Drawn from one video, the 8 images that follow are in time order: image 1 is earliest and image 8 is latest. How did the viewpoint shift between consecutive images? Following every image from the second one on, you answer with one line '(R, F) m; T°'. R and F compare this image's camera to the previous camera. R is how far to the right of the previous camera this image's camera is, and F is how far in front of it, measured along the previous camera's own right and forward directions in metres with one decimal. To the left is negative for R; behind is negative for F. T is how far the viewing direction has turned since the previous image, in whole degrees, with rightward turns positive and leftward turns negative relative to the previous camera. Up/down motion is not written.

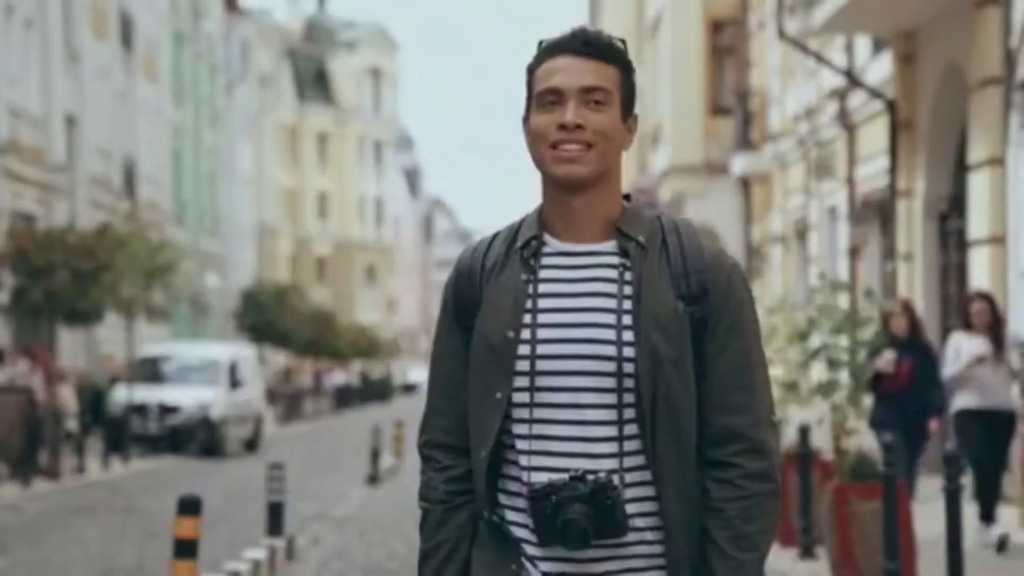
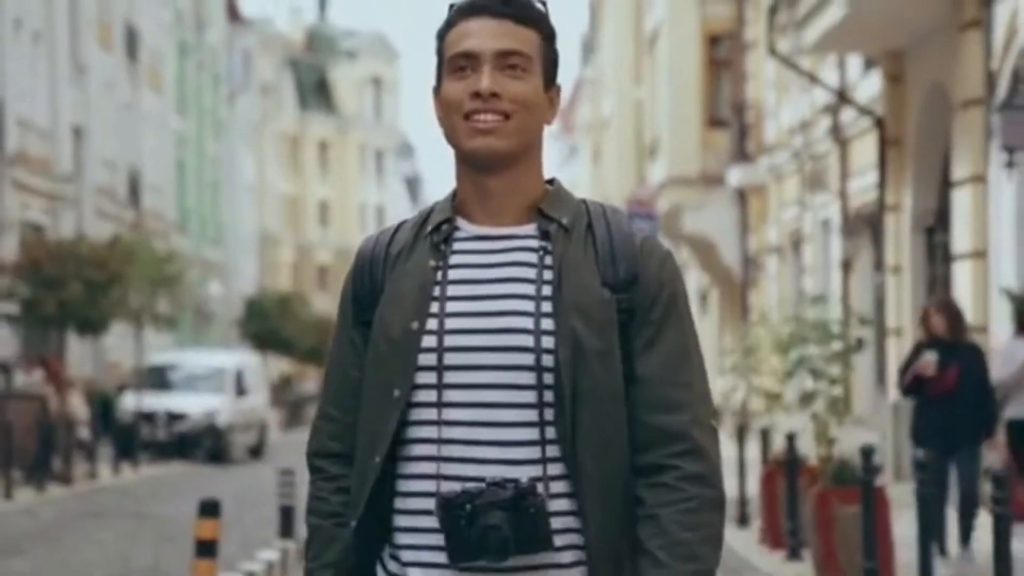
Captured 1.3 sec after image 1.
(0.0, -0.8) m; 0°
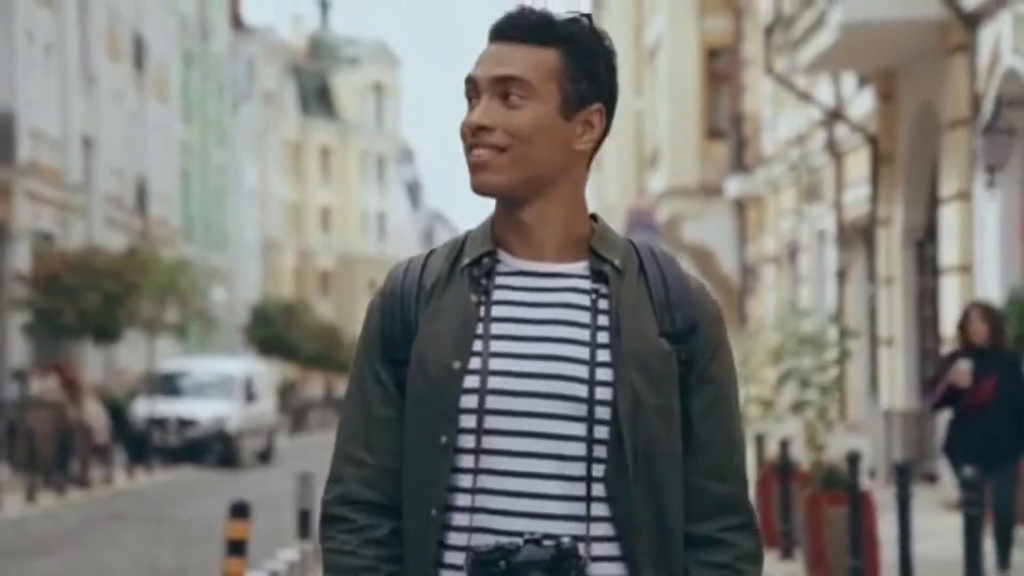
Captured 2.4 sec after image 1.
(-0.1, -1.0) m; 0°
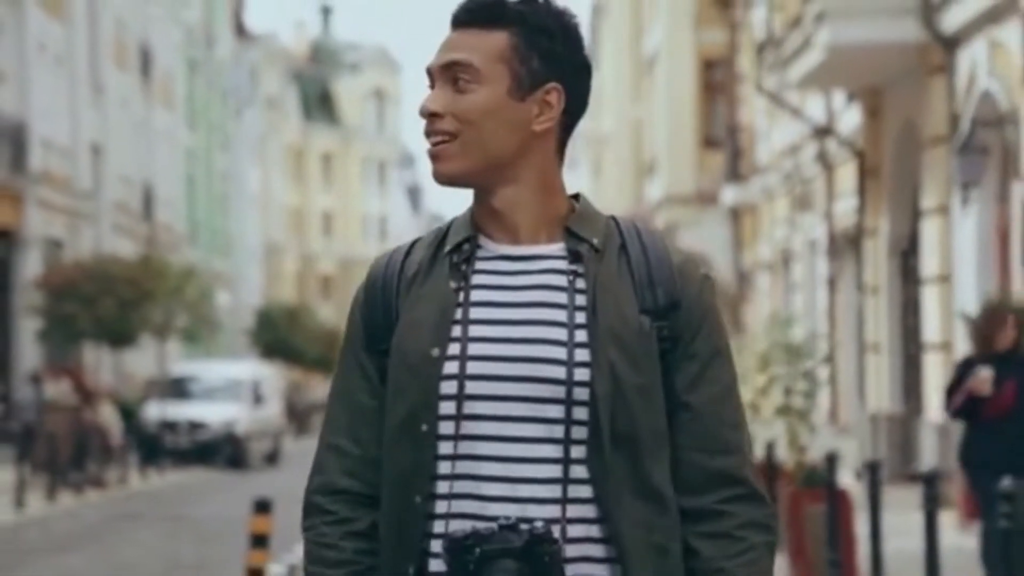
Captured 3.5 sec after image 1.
(0.0, -1.2) m; 0°
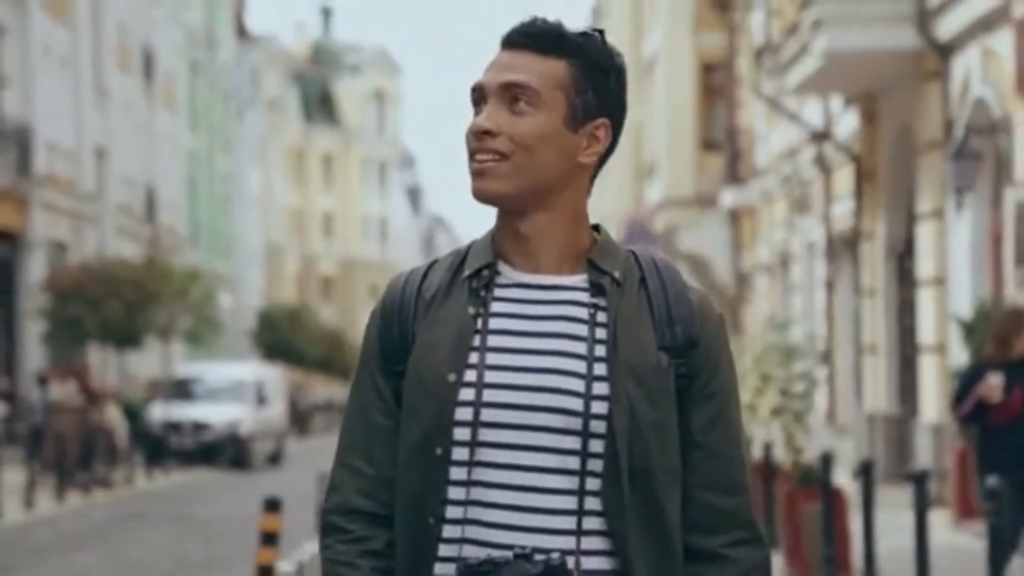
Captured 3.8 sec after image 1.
(0.0, -0.4) m; 0°
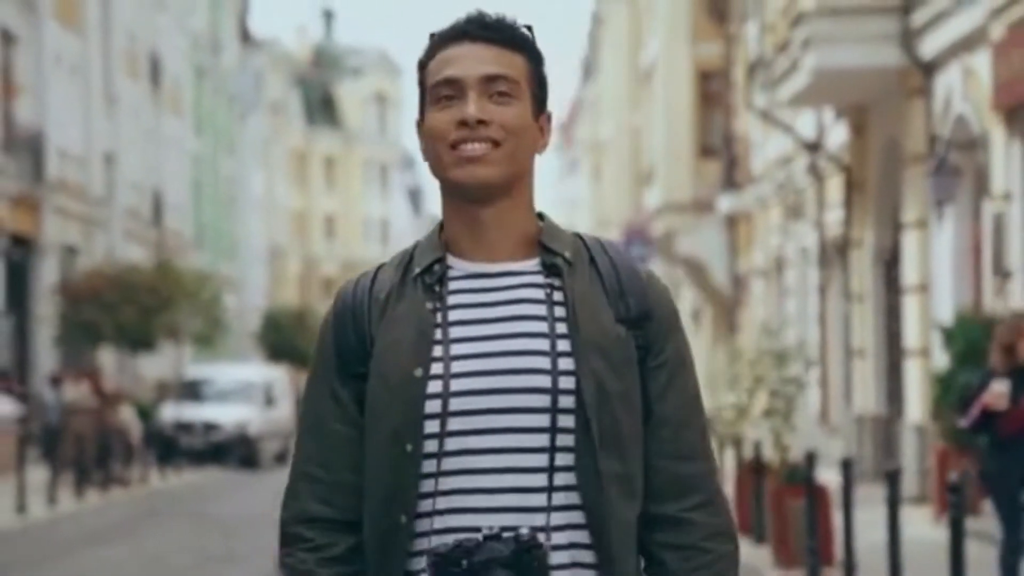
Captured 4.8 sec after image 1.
(0.0, -1.2) m; 0°
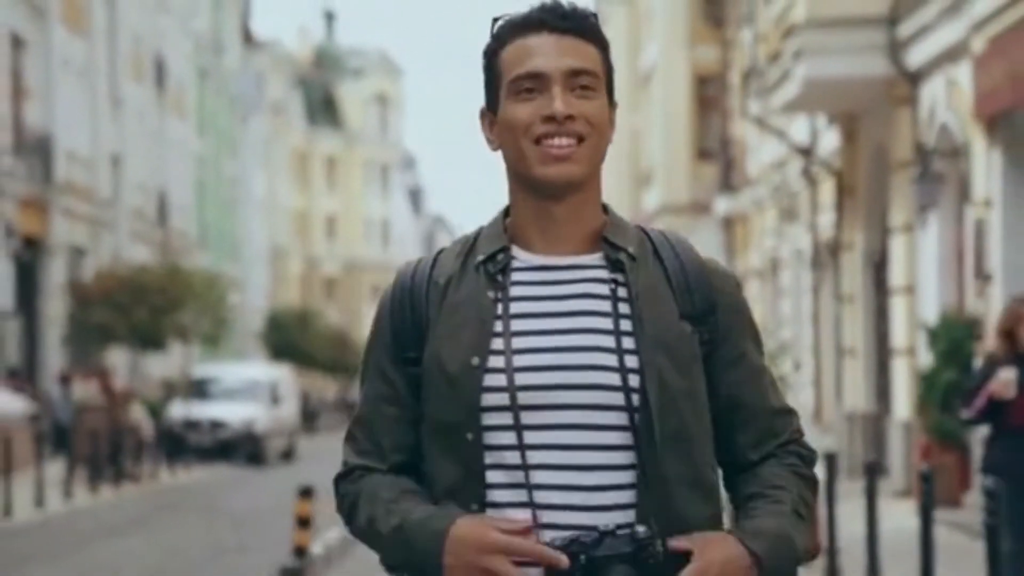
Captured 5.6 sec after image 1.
(0.0, -1.0) m; 0°
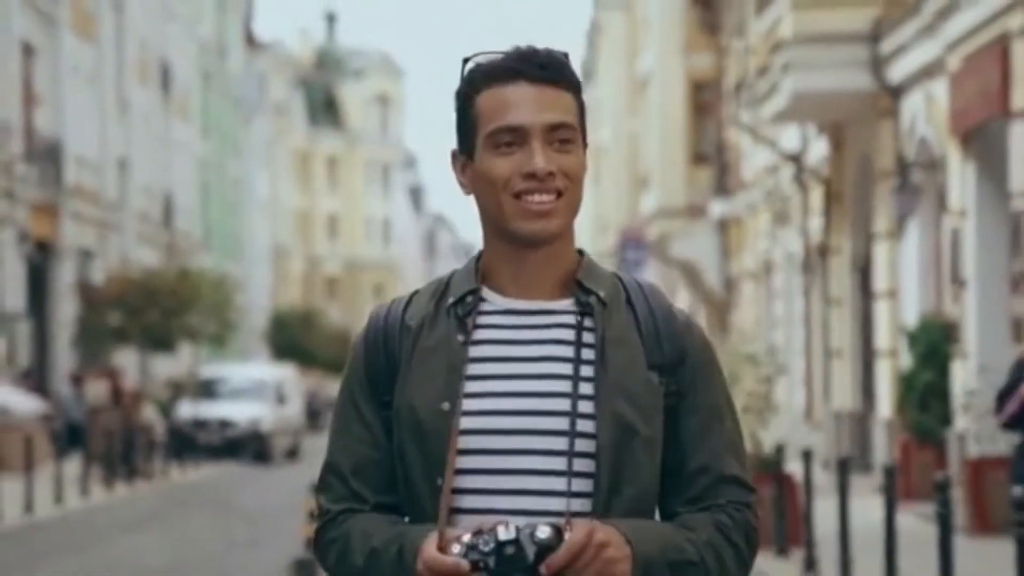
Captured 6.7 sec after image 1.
(0.0, -1.2) m; 0°
